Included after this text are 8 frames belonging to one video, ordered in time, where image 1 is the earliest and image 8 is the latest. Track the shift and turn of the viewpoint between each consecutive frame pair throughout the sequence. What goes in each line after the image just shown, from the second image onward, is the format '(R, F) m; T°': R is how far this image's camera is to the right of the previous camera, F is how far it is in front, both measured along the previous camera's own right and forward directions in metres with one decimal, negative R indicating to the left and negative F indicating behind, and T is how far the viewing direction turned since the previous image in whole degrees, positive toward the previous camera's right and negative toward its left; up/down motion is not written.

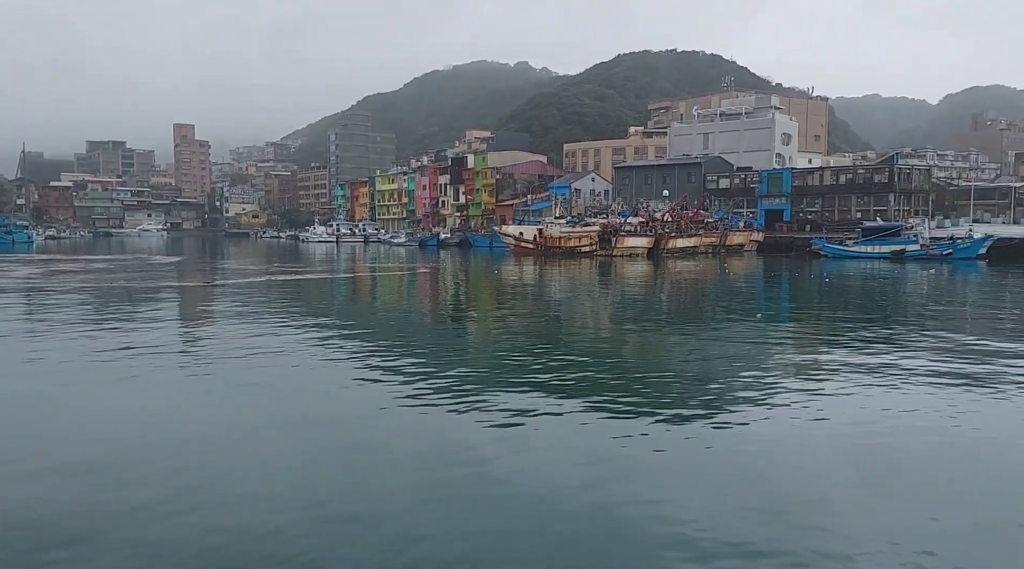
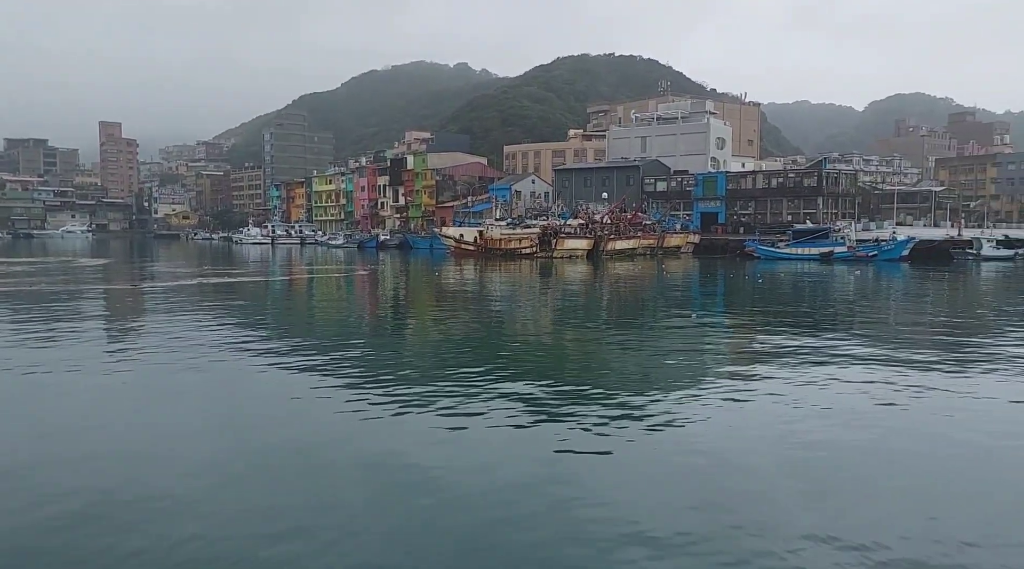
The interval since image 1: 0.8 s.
(0.0, +0.3) m; +4°
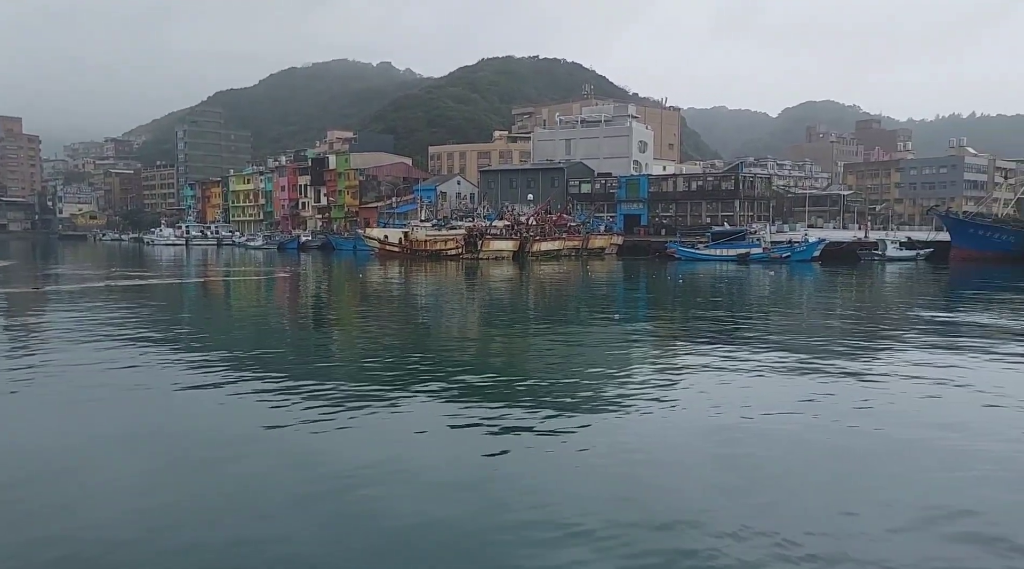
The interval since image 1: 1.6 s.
(0.0, +0.3) m; +5°
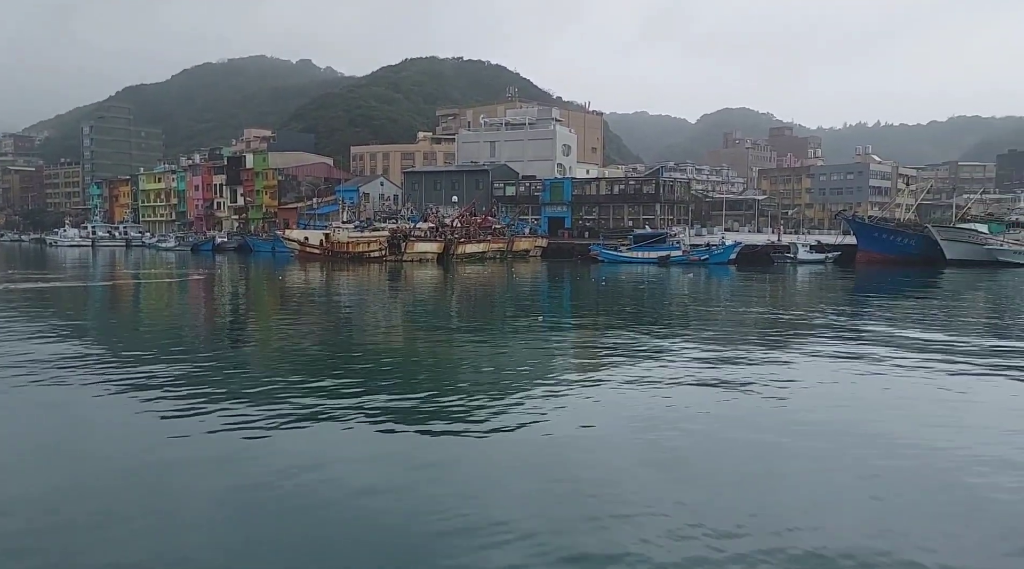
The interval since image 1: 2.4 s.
(0.0, +0.3) m; +5°
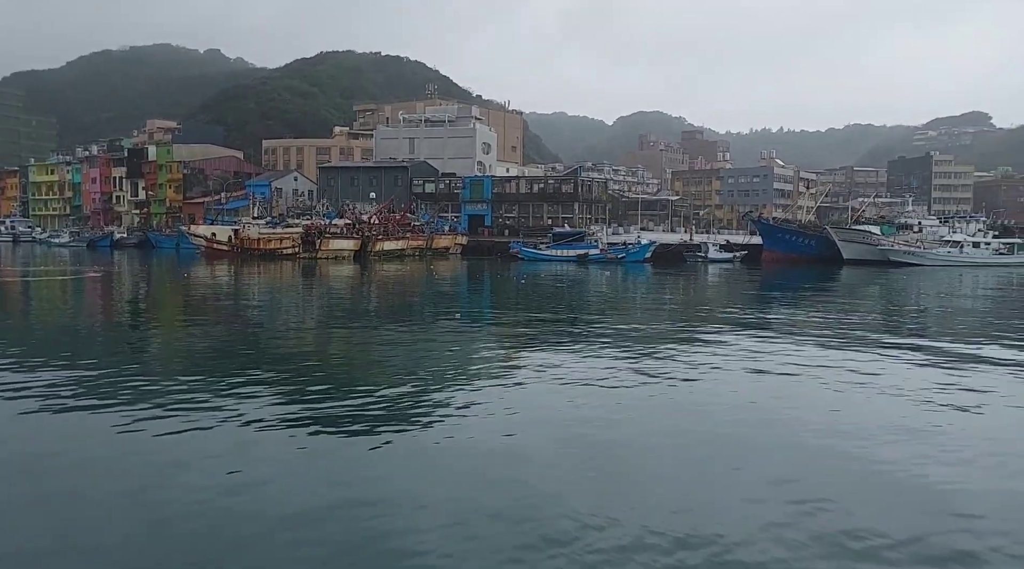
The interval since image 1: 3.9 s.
(+0.1, +0.4) m; +5°
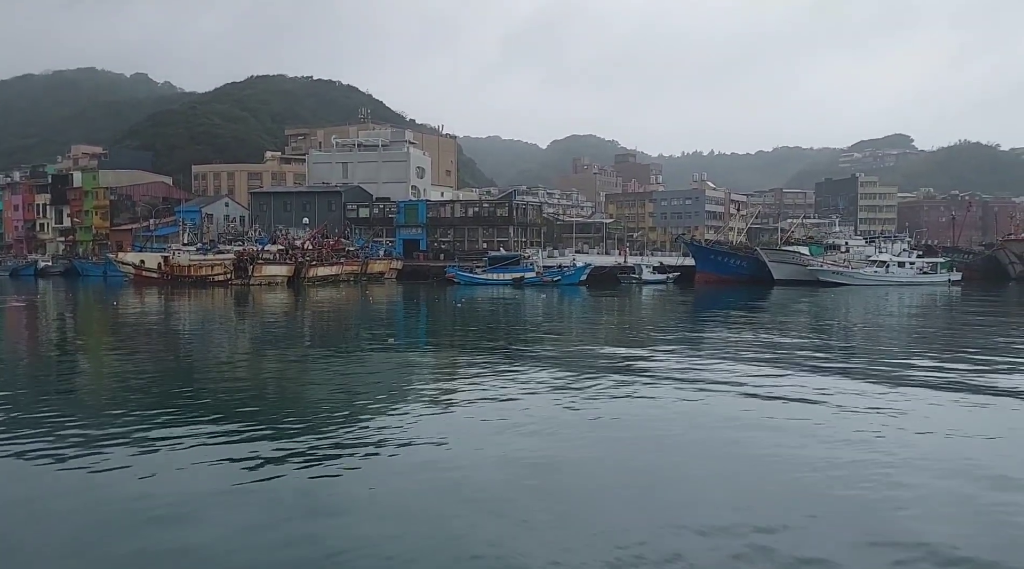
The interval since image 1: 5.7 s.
(0.0, -0.2) m; +4°
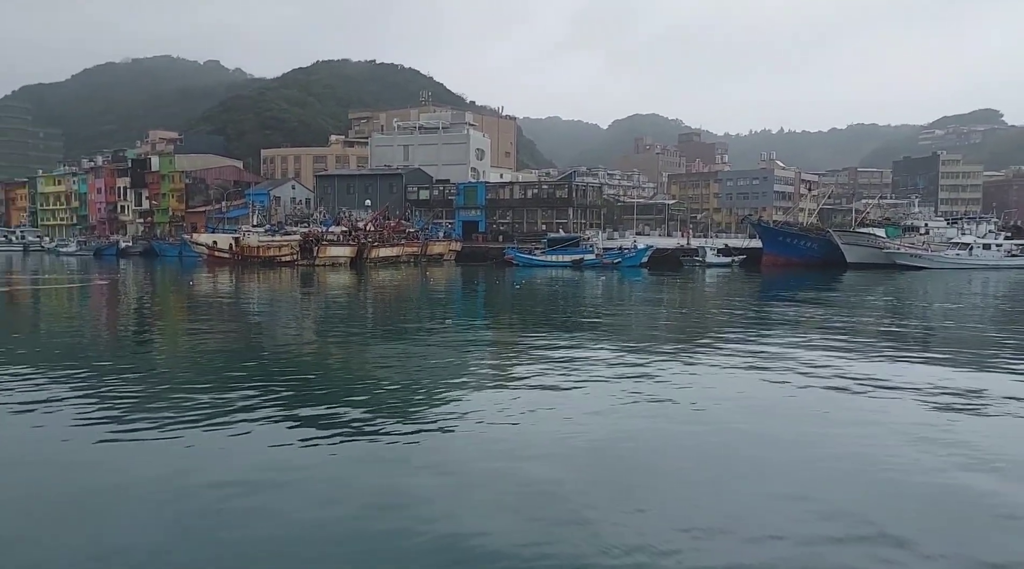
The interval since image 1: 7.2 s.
(0.0, -0.5) m; -4°
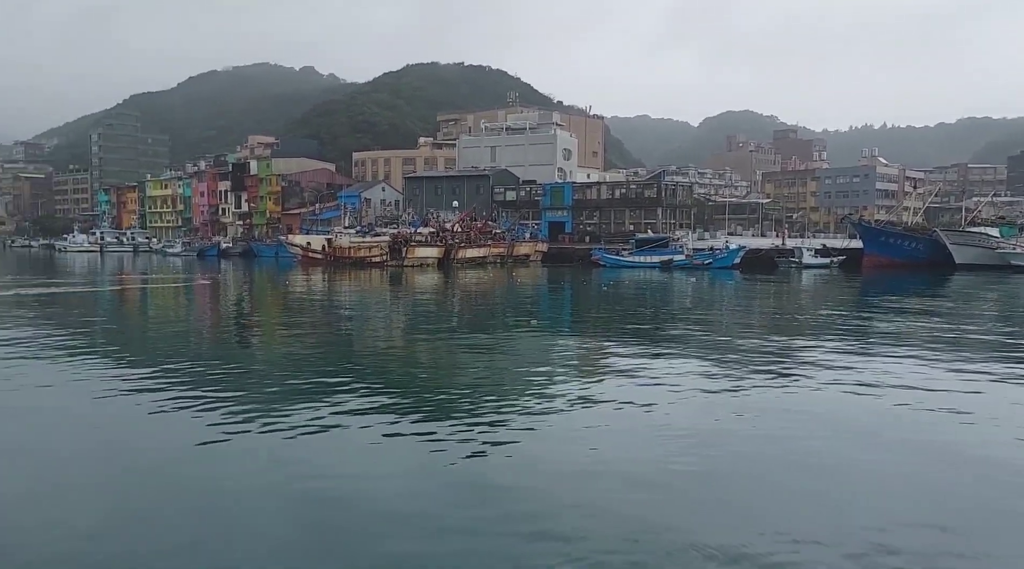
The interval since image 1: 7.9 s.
(0.0, -0.2) m; -5°
